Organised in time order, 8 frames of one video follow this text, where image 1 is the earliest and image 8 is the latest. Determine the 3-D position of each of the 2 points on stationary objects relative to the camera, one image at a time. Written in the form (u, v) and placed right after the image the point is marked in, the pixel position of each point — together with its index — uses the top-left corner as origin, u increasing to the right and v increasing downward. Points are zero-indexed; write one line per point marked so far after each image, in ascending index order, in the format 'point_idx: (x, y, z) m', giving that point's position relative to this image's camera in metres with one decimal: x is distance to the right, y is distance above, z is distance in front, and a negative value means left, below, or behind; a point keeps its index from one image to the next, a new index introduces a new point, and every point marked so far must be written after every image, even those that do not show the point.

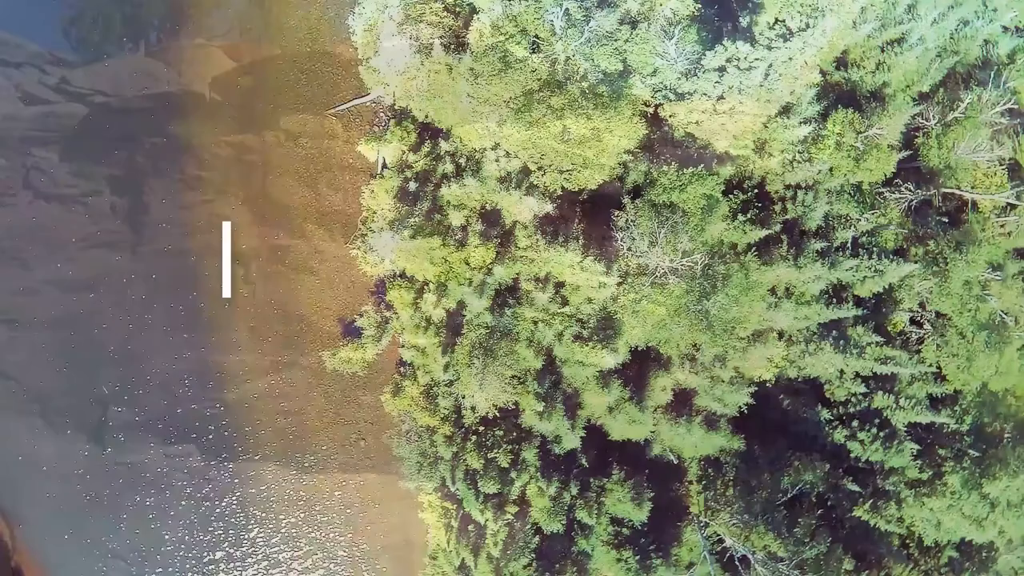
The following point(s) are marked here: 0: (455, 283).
0: (-2.9, +2.5, +18.1) m
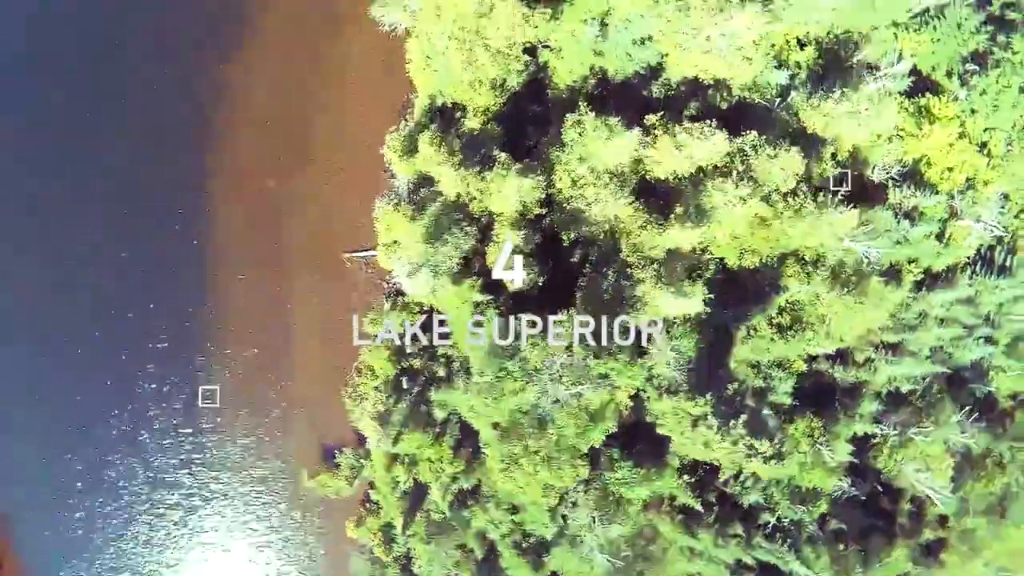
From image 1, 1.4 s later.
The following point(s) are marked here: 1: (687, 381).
0: (-4.5, -8.3, +20.3) m
1: (+8.0, -4.3, +18.6) m
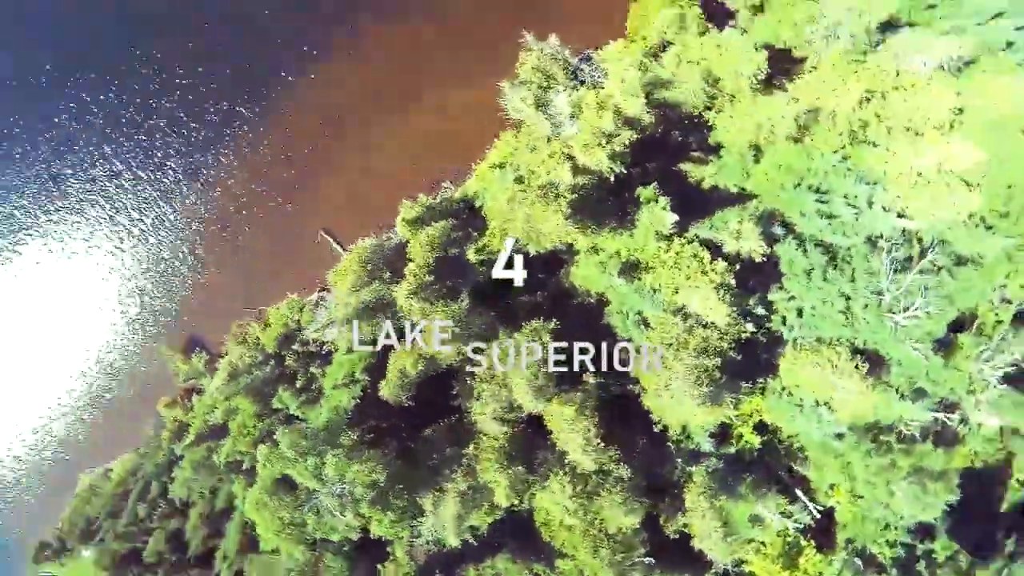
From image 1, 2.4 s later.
0: (-16.1, -7.9, +23.1) m
1: (-4.8, -14.4, +21.0) m
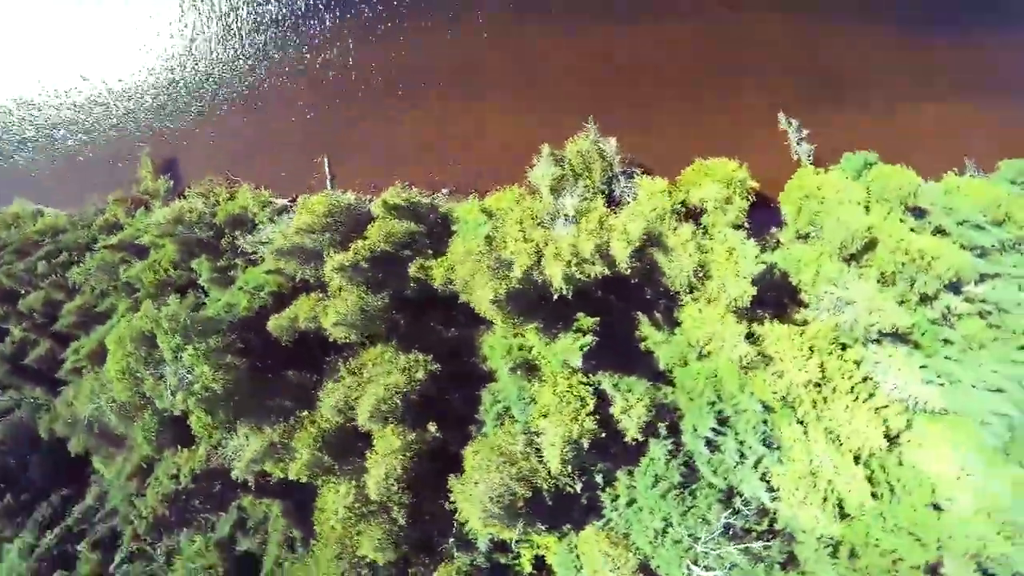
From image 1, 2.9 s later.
0: (-22.5, +1.8, +24.7) m
1: (-17.4, -10.3, +22.9) m
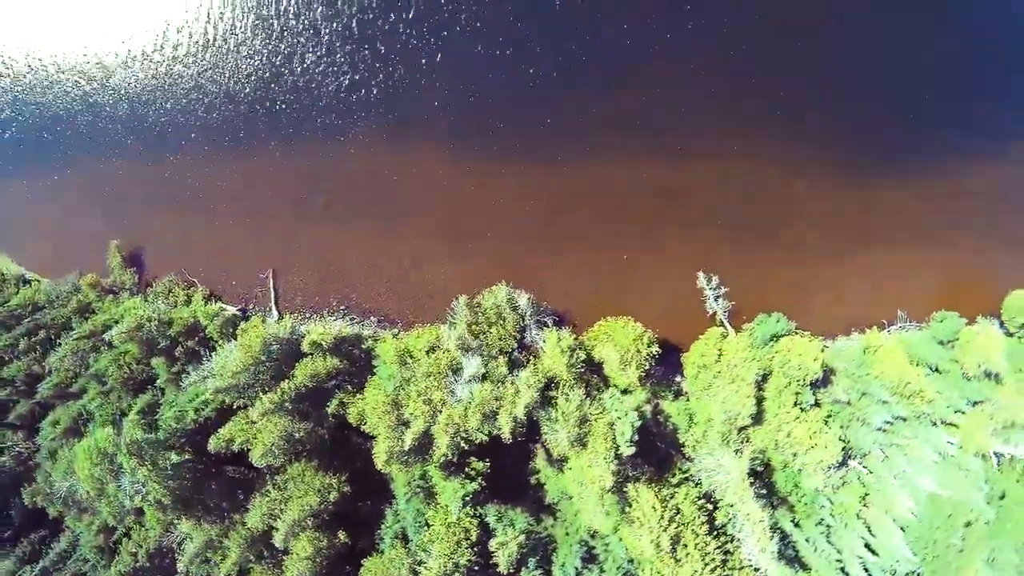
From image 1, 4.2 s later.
0: (-28.1, -4.7, +27.8) m
1: (-24.3, -17.4, +27.1) m
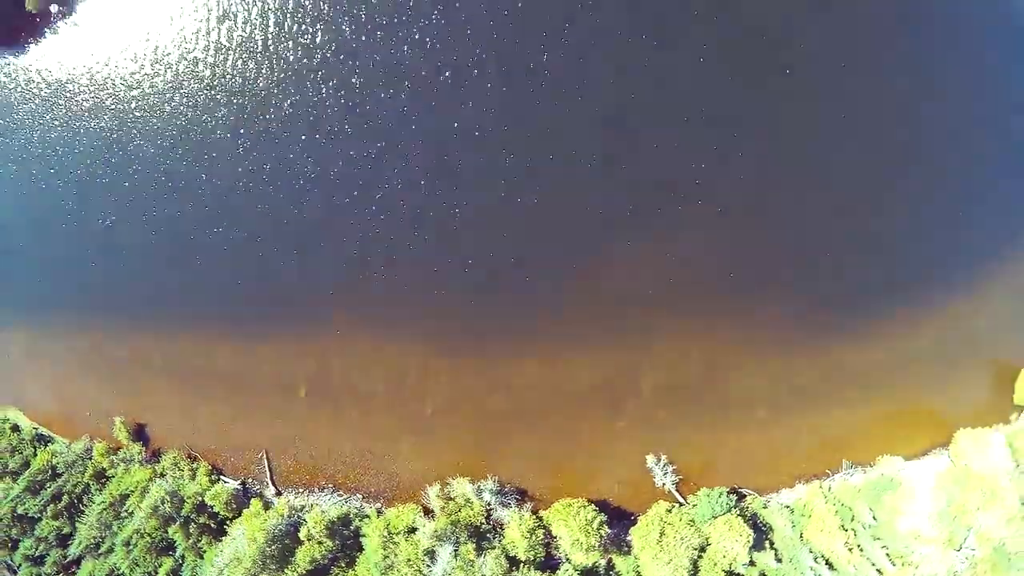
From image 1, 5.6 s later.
0: (-30.5, -19.2, +31.6) m
1: (-26.4, -31.8, +32.1) m
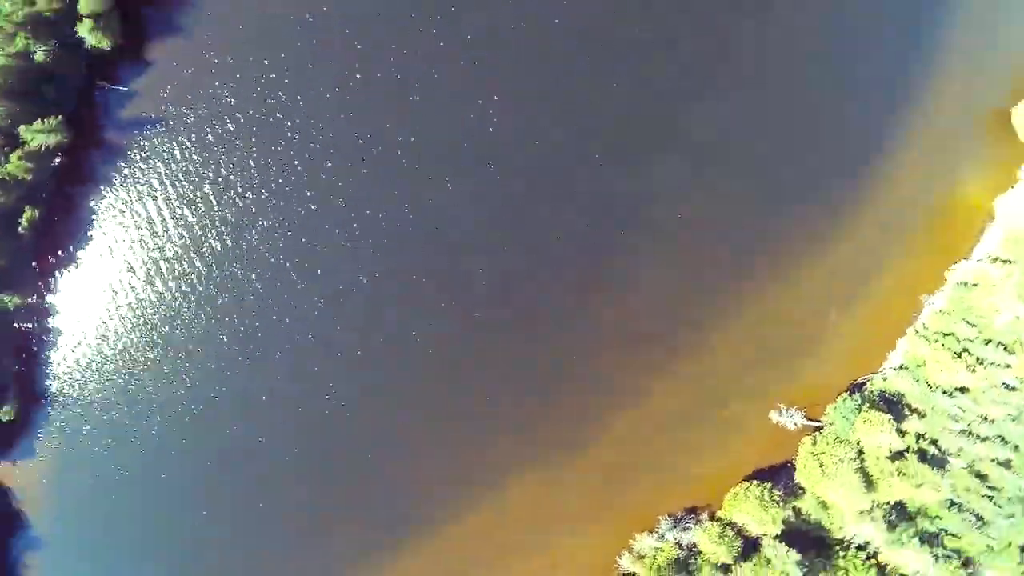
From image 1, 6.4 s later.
0: (-8.3, -39.4, +34.1) m
1: (+2.4, -47.1, +35.3) m
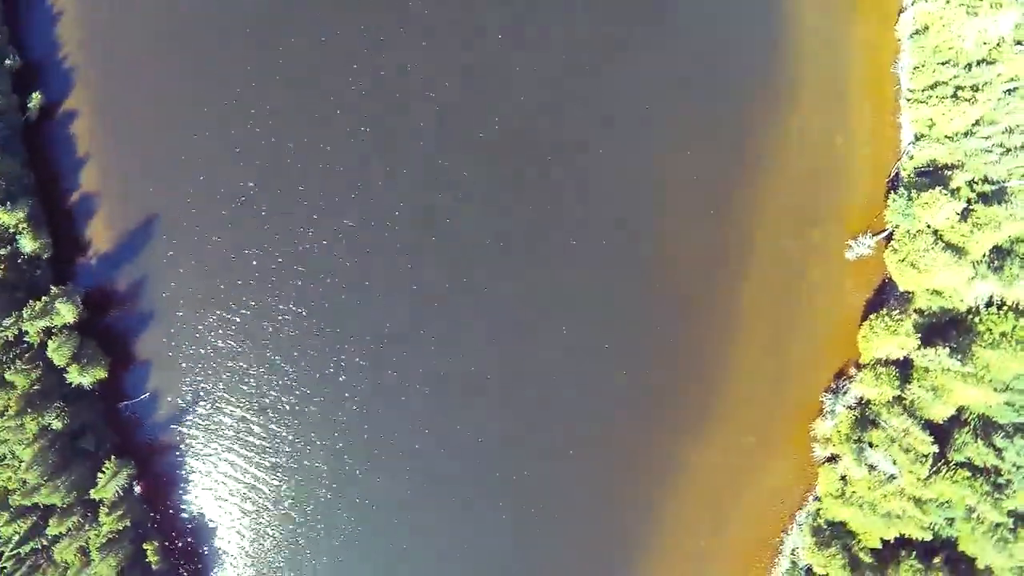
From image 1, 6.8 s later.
0: (+22.8, -38.2, +36.9) m
1: (+36.0, -37.6, +38.5) m
